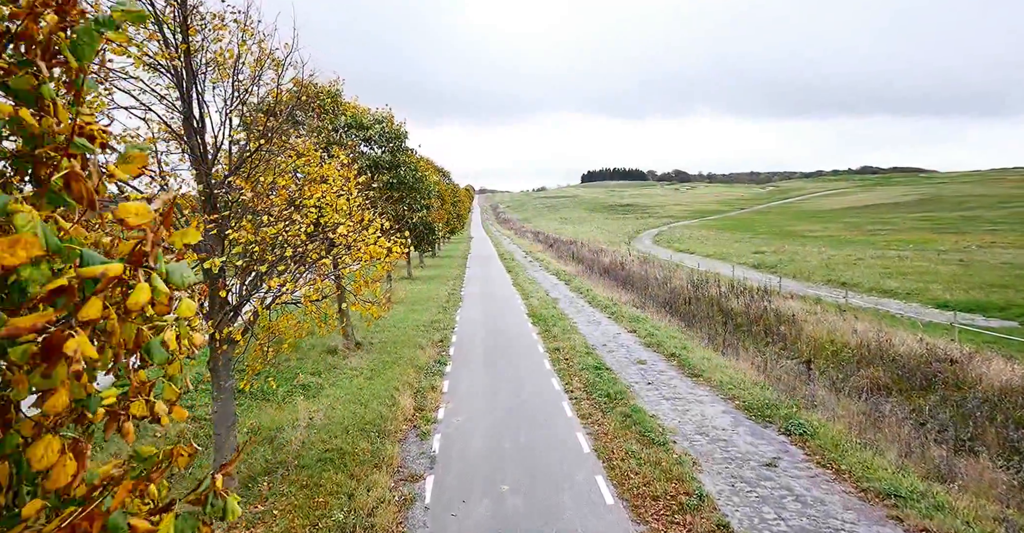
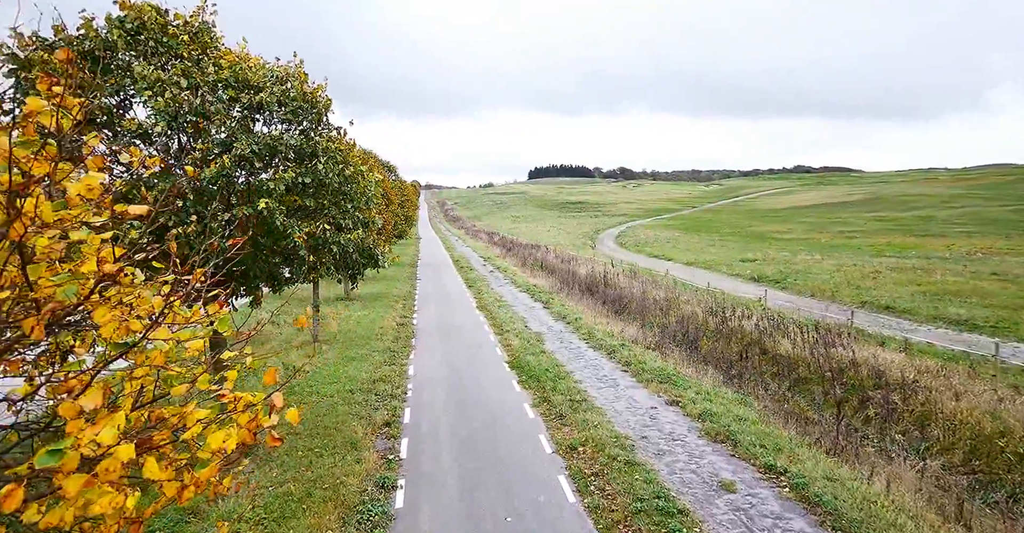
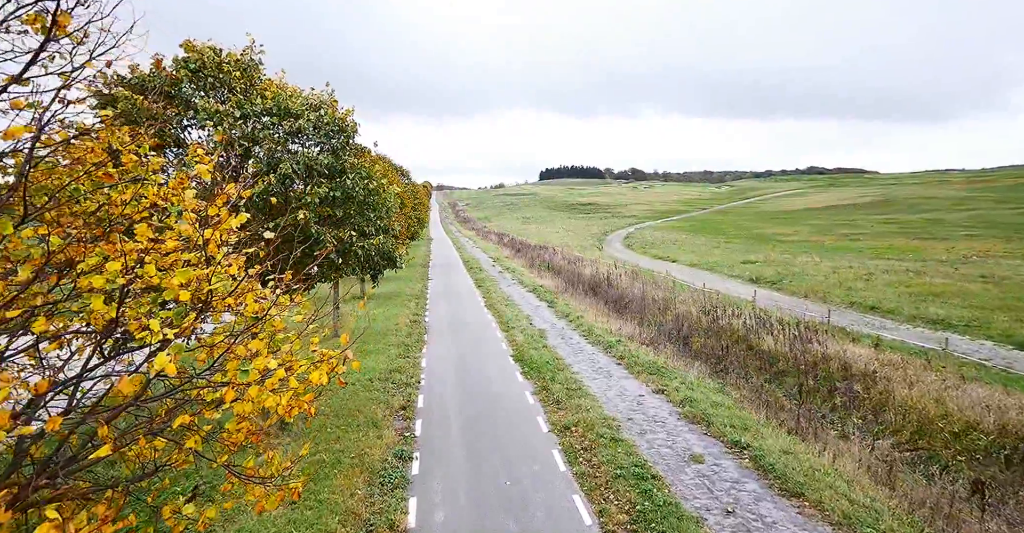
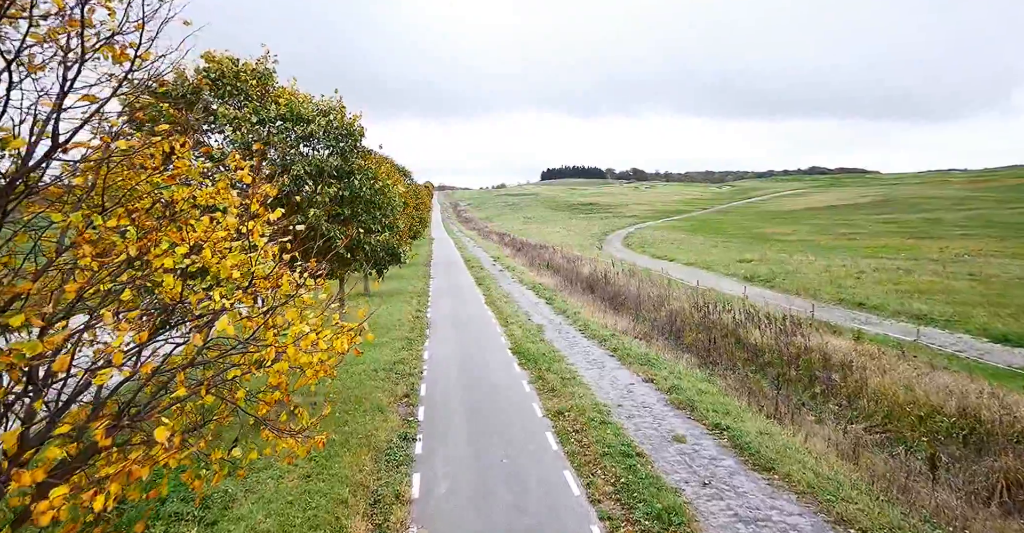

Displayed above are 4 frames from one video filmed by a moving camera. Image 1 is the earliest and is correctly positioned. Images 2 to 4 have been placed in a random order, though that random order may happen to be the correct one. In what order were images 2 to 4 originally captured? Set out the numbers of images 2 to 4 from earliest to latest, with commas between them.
4, 3, 2
